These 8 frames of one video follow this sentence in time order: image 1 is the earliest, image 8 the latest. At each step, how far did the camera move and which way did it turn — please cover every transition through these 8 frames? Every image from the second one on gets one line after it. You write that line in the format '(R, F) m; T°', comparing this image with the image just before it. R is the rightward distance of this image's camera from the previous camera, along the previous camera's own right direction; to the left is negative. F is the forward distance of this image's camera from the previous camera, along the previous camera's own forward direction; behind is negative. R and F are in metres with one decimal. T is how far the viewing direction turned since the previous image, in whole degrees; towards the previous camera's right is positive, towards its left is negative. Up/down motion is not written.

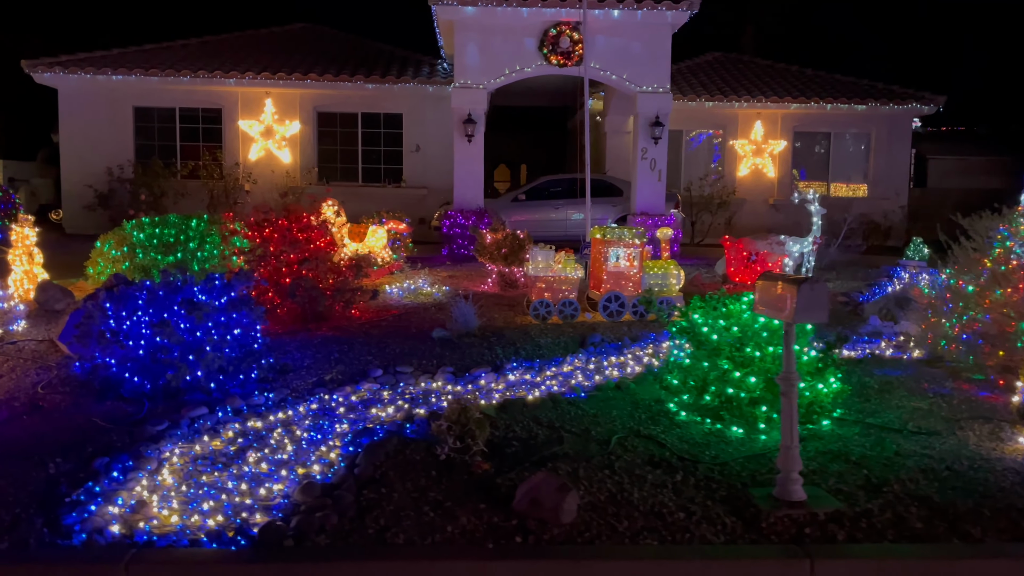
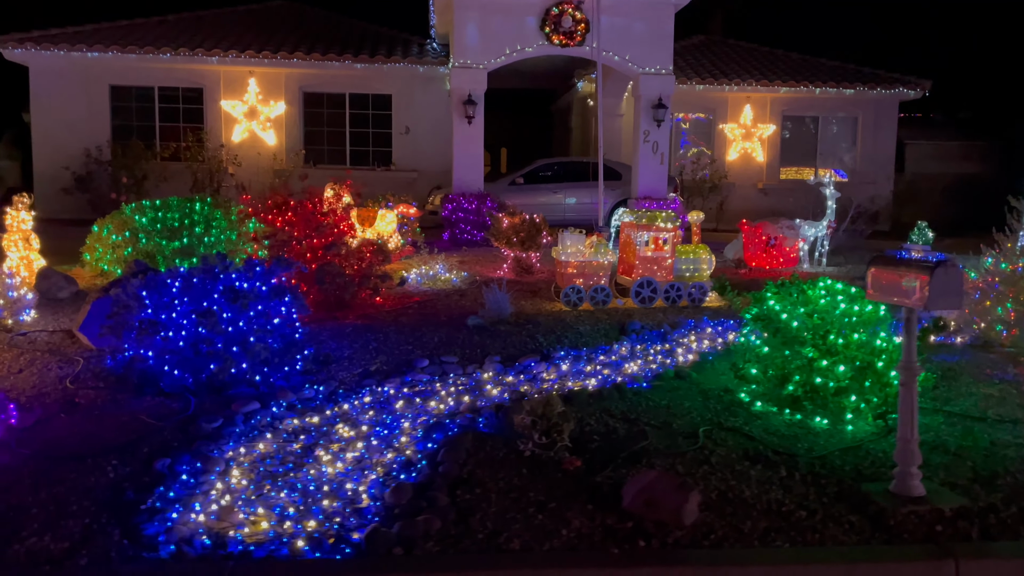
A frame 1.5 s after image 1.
(-0.7, +0.3) m; +3°
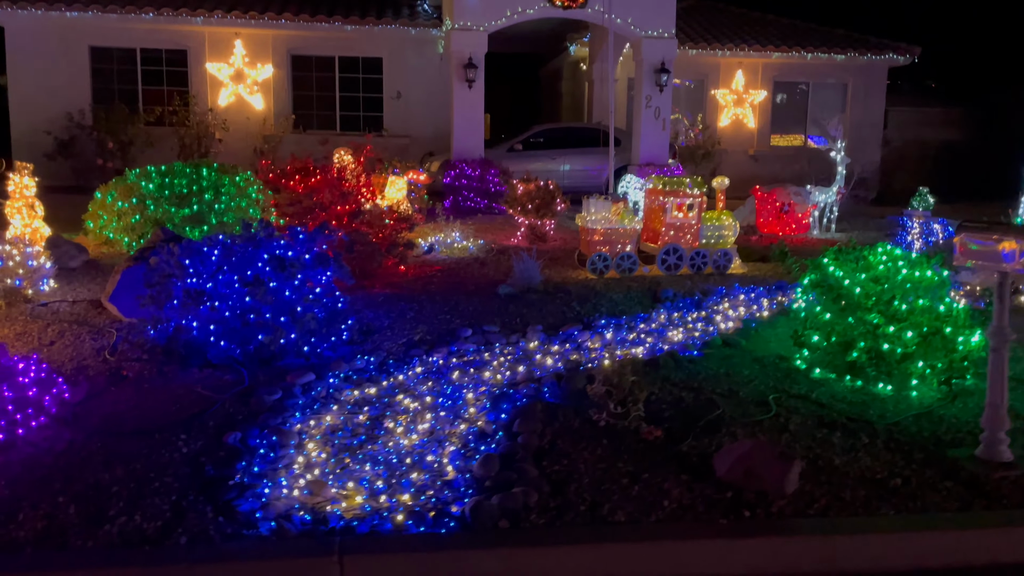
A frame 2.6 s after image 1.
(-0.6, +0.1) m; +2°
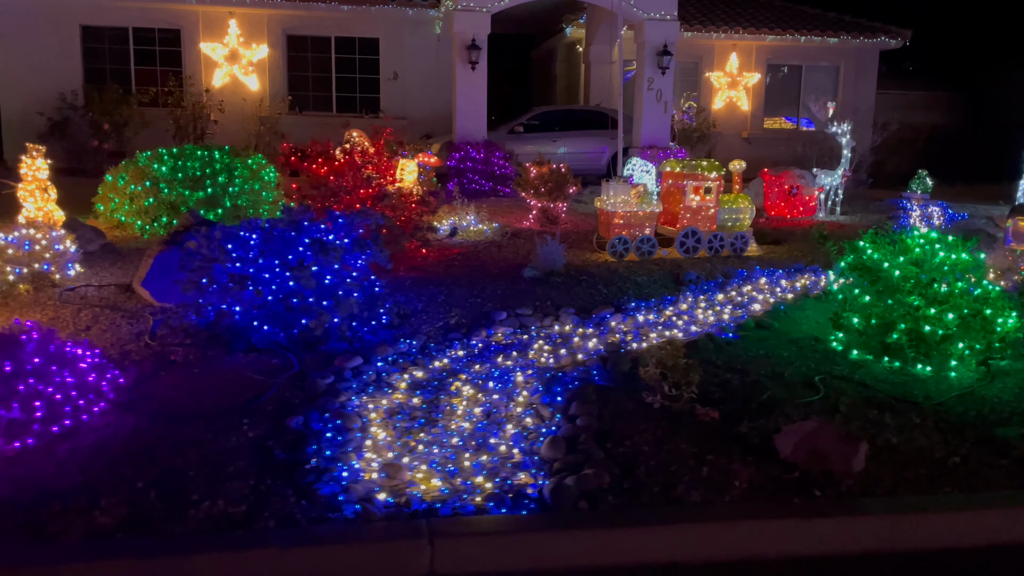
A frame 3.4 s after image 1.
(-0.4, 0.0) m; +1°
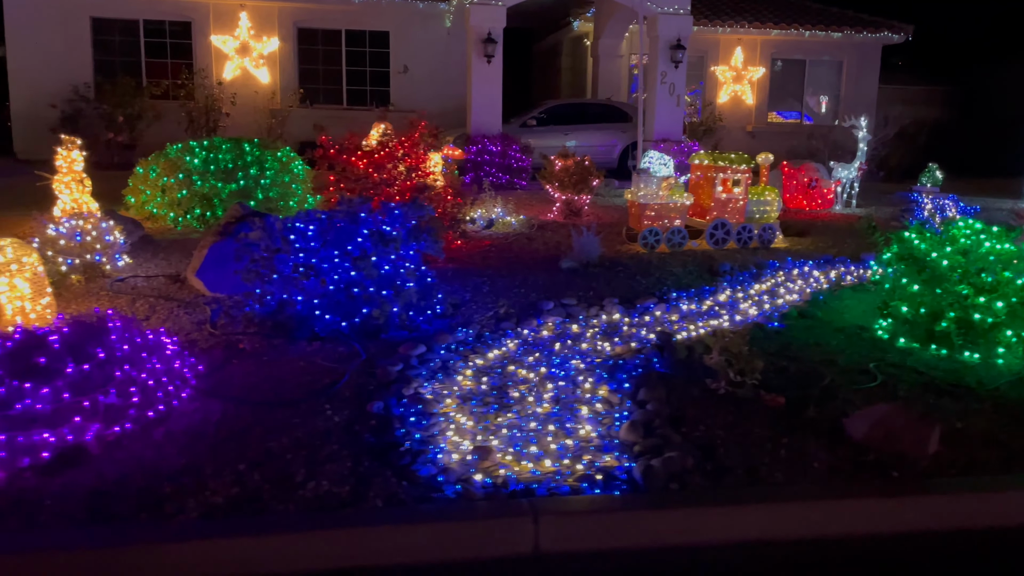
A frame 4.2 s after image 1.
(-0.4, -0.1) m; +1°
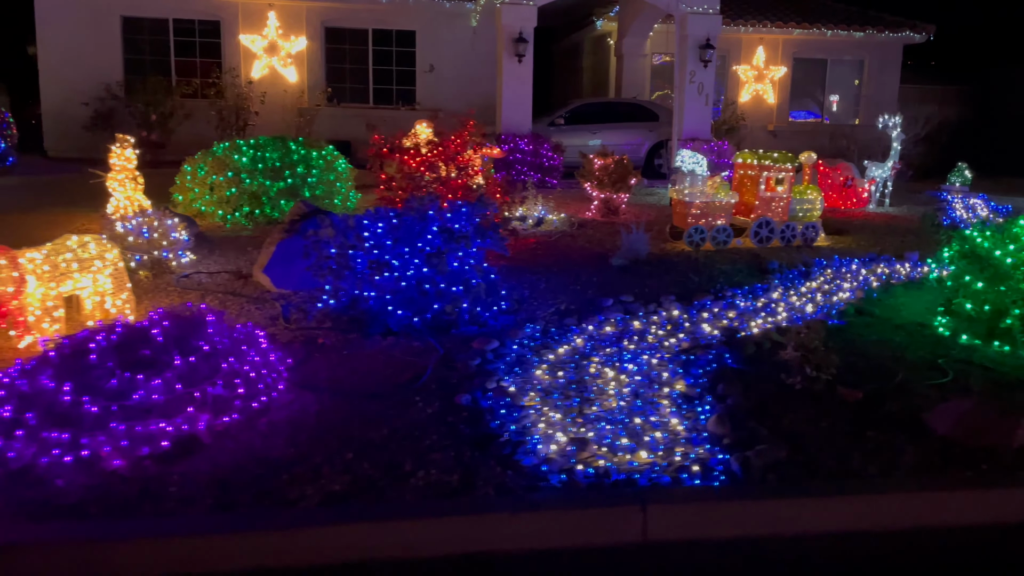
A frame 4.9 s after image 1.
(-0.4, -0.1) m; 0°
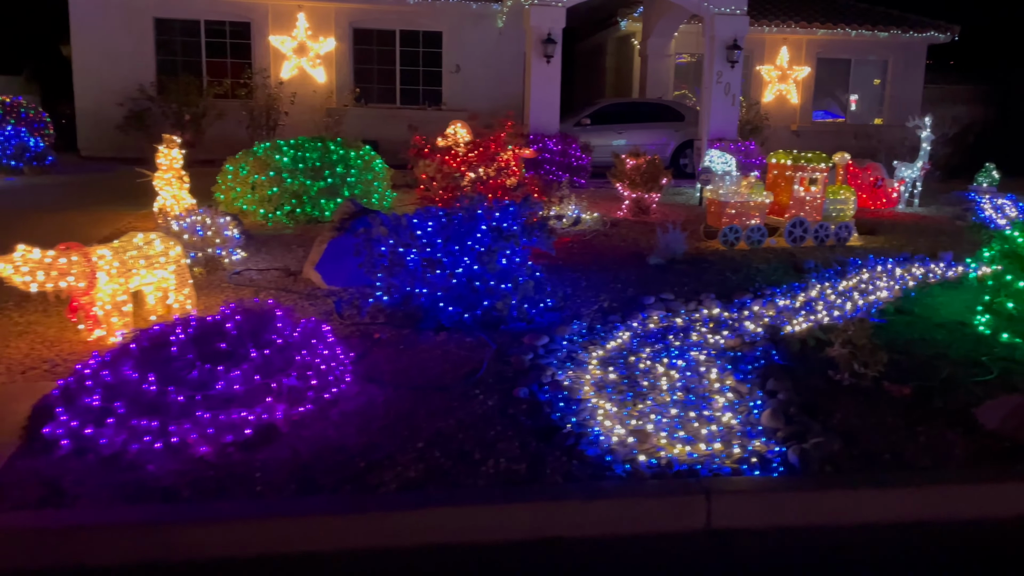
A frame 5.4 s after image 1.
(-0.2, -0.1) m; -1°
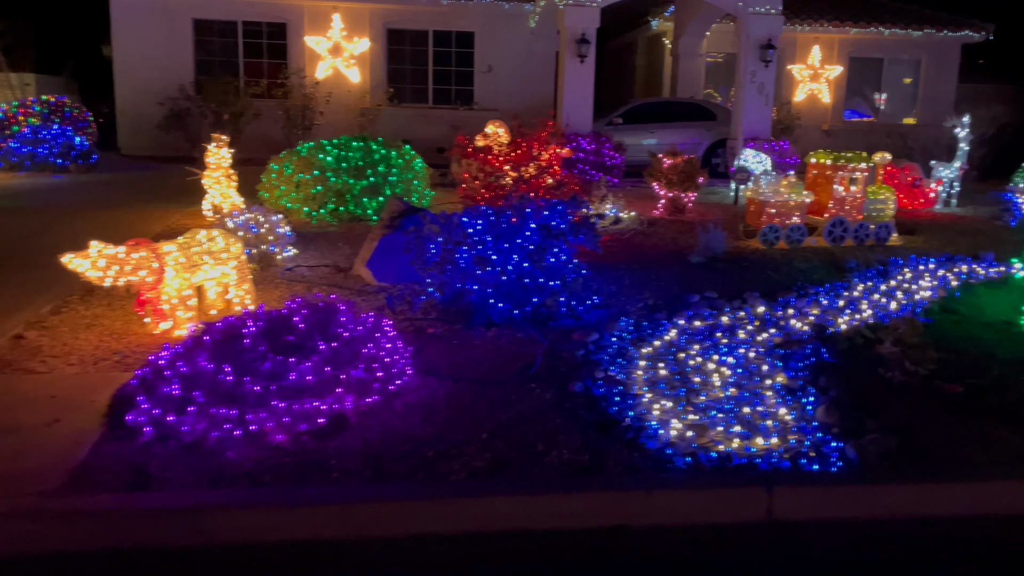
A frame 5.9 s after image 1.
(-0.2, -0.1) m; -2°
